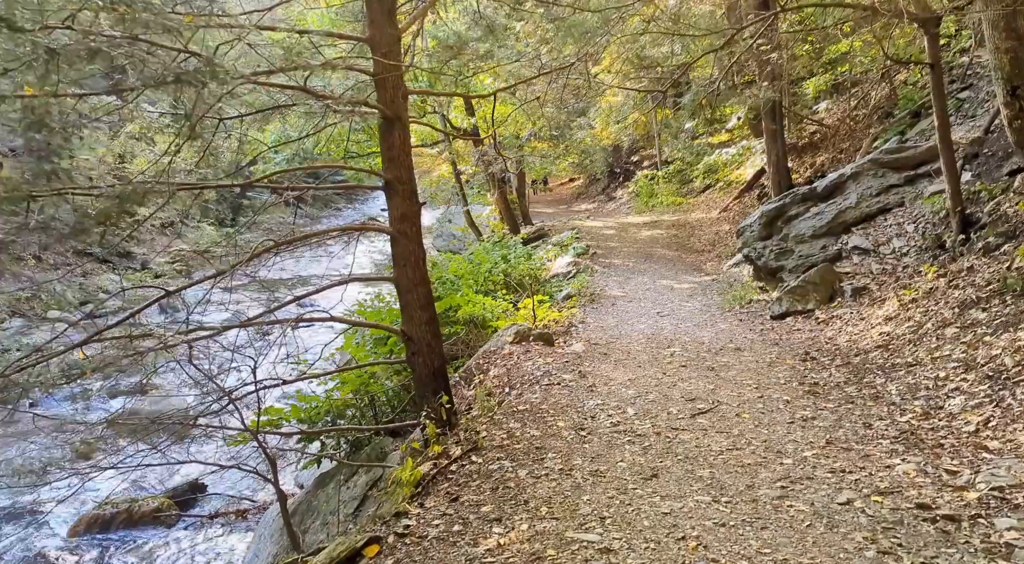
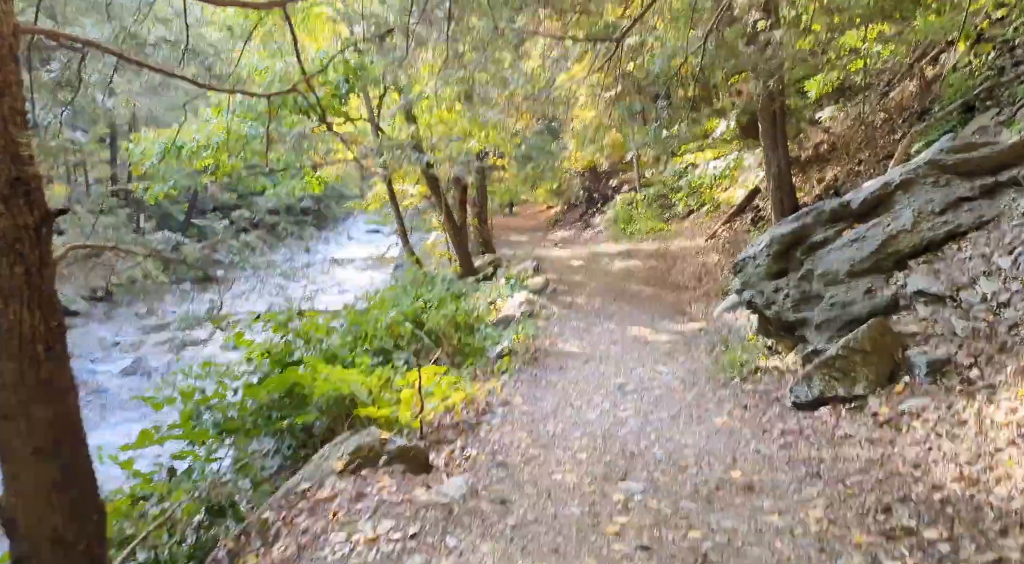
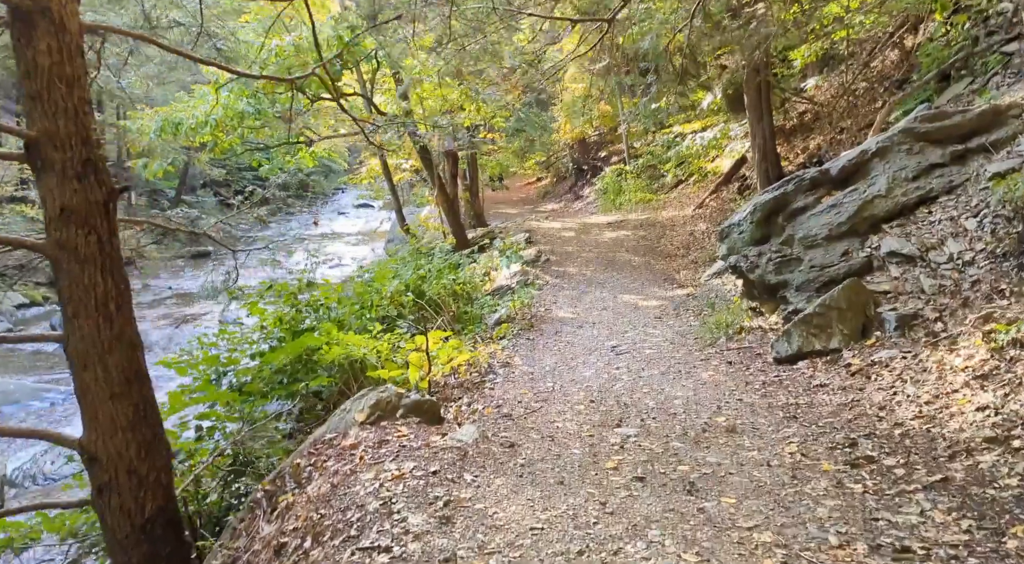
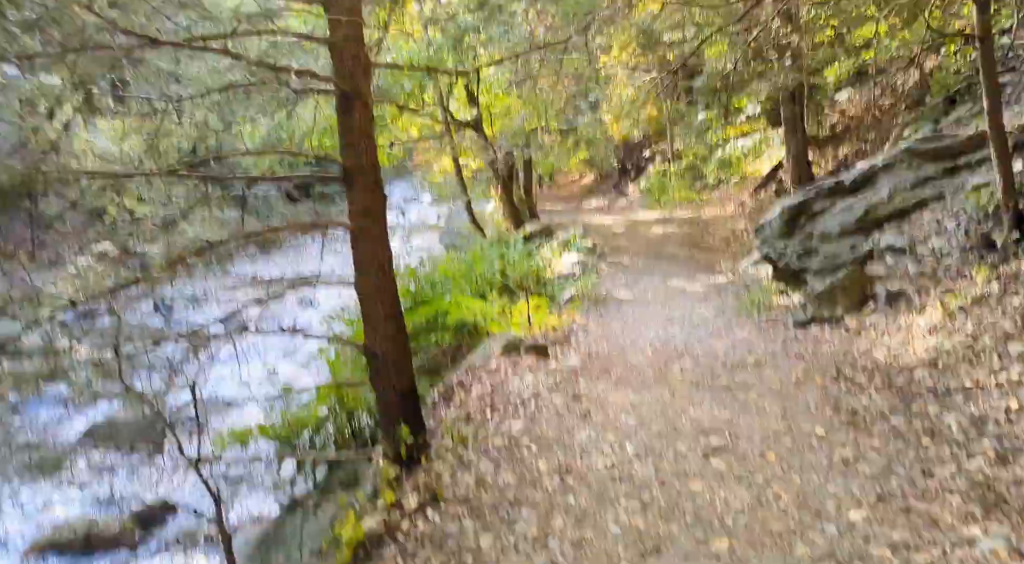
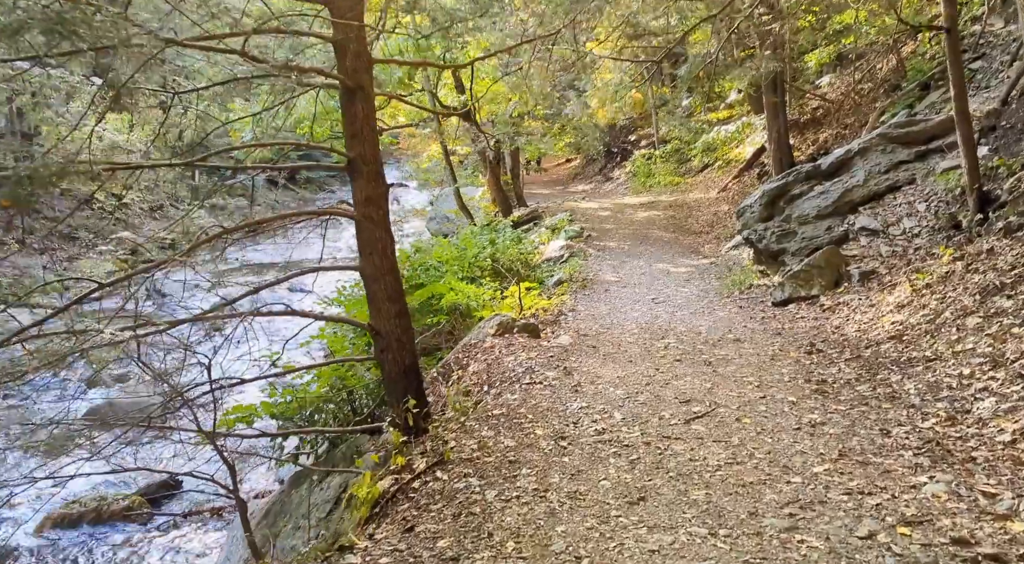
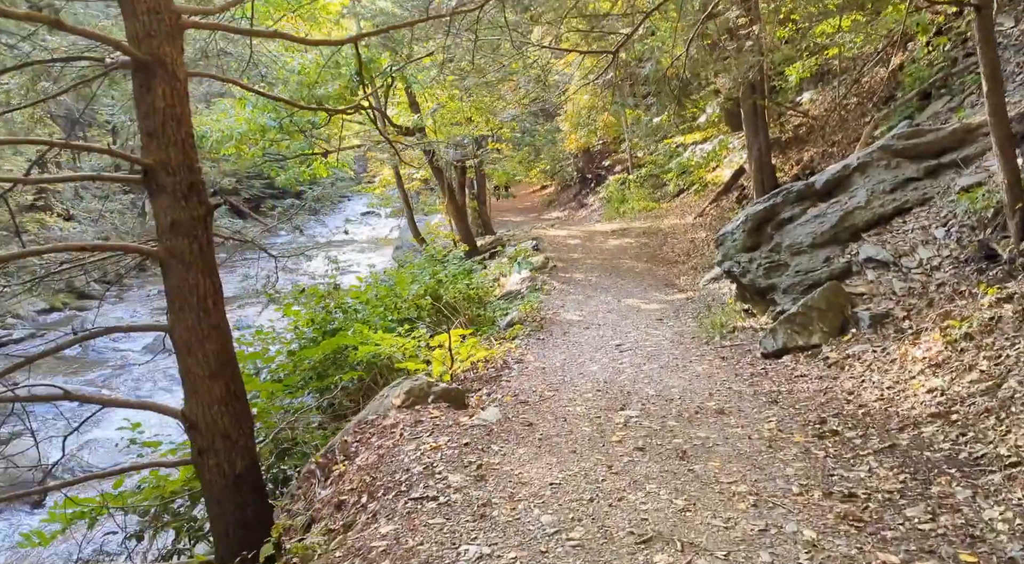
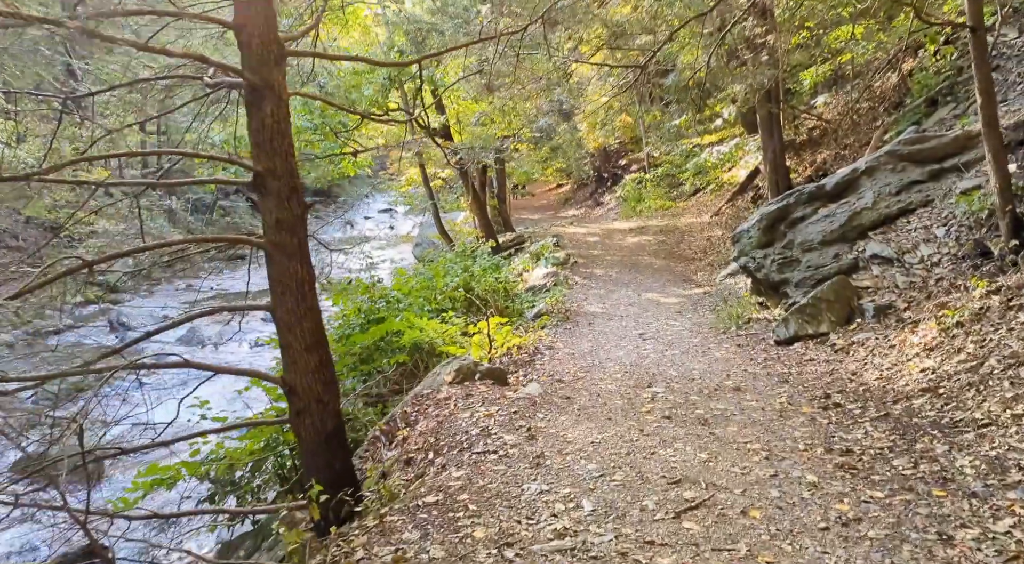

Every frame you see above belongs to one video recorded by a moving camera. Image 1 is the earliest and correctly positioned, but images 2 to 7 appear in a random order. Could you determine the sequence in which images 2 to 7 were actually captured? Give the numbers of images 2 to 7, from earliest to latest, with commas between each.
5, 4, 7, 6, 3, 2
